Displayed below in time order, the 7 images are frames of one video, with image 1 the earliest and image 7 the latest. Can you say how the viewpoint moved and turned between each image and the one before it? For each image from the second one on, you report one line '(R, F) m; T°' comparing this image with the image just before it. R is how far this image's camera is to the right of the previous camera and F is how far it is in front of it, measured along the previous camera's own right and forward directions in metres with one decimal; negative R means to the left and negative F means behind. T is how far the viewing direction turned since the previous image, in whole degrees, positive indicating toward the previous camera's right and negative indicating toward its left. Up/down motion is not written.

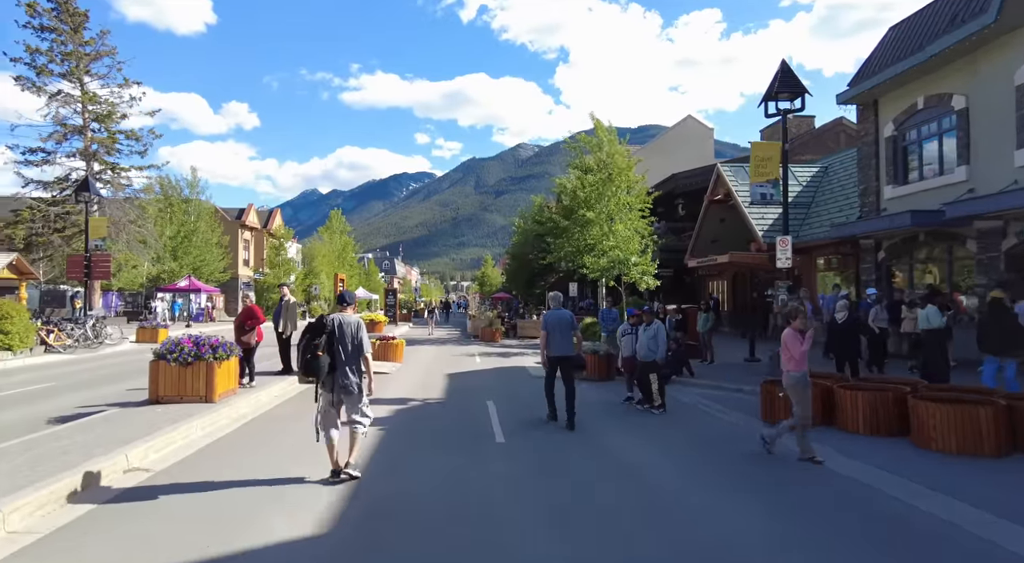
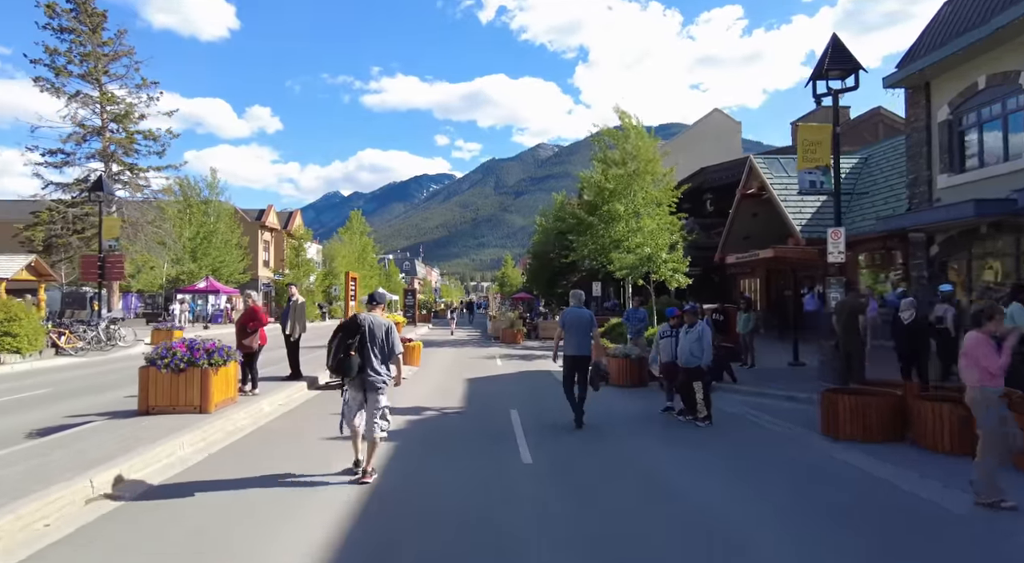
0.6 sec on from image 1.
(-0.1, +1.0) m; -2°
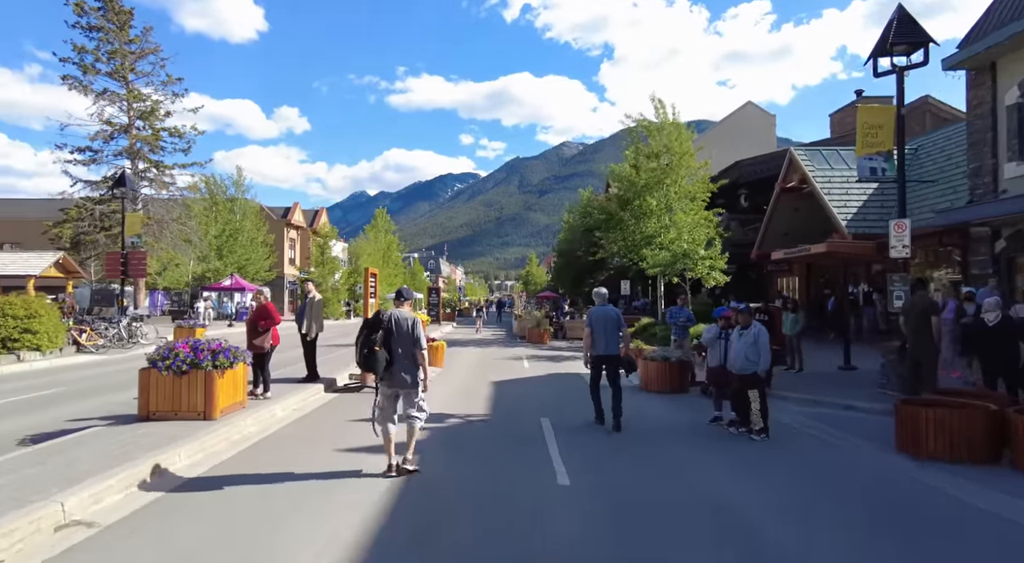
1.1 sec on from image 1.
(-0.1, +0.8) m; -2°
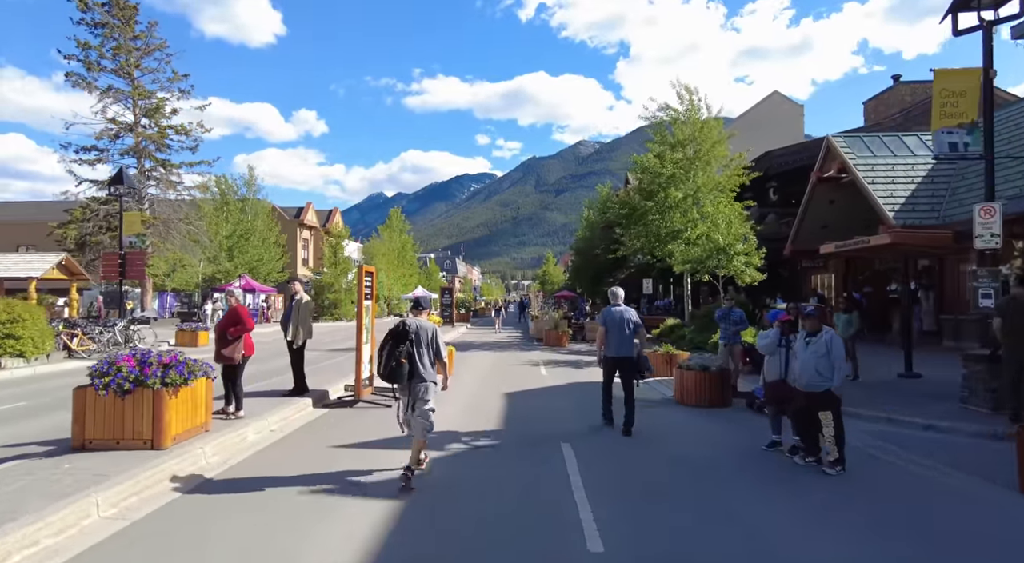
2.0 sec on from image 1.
(0.0, +1.4) m; -2°
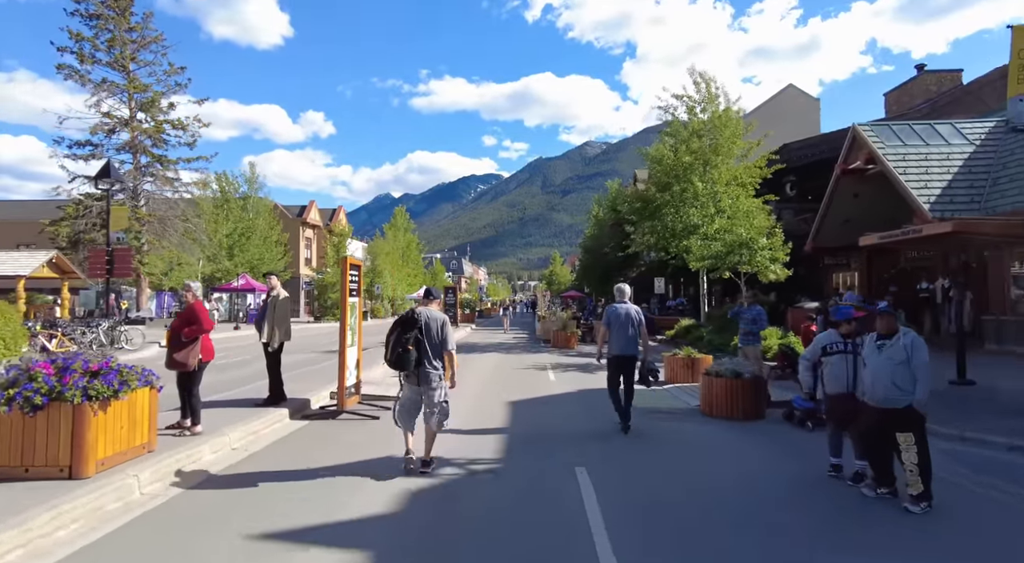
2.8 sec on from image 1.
(0.0, +1.2) m; -1°
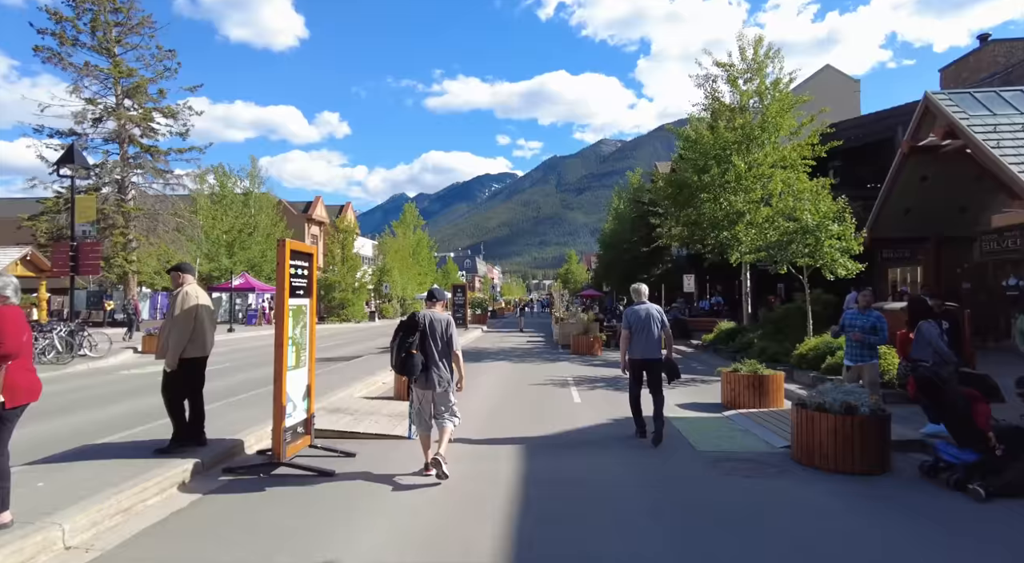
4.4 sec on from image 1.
(0.0, +2.7) m; -1°
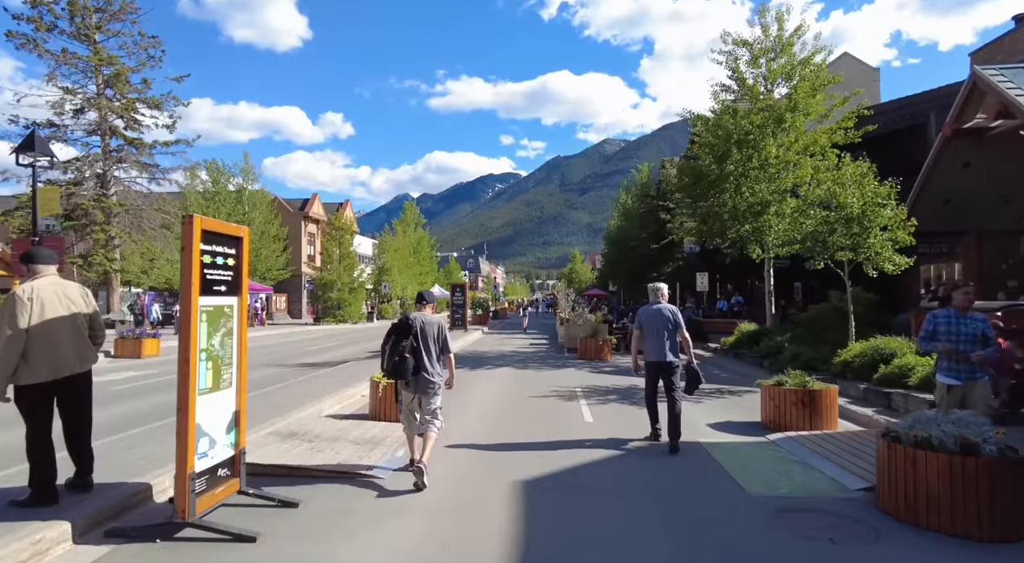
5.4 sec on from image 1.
(+0.1, +1.7) m; 0°
